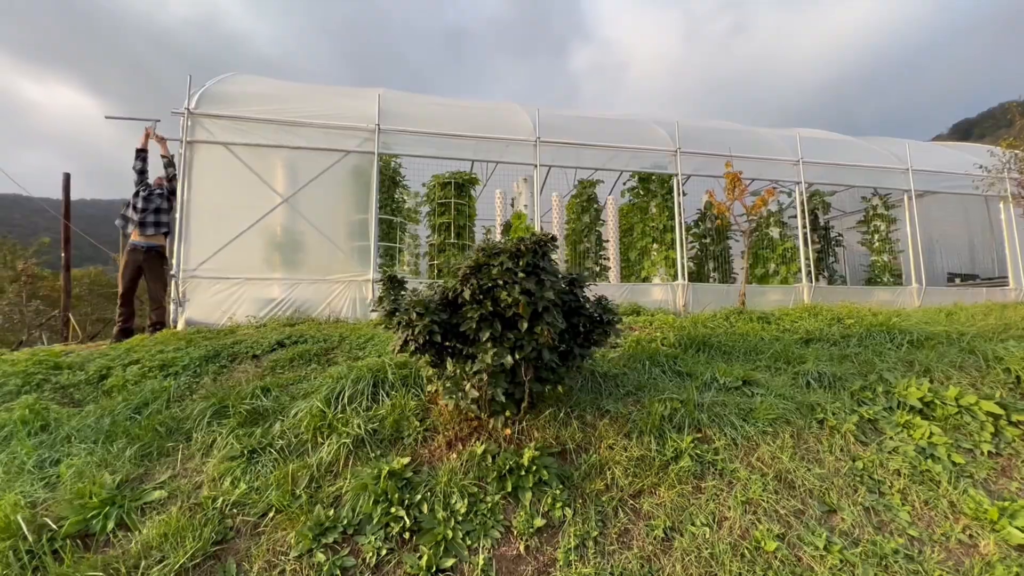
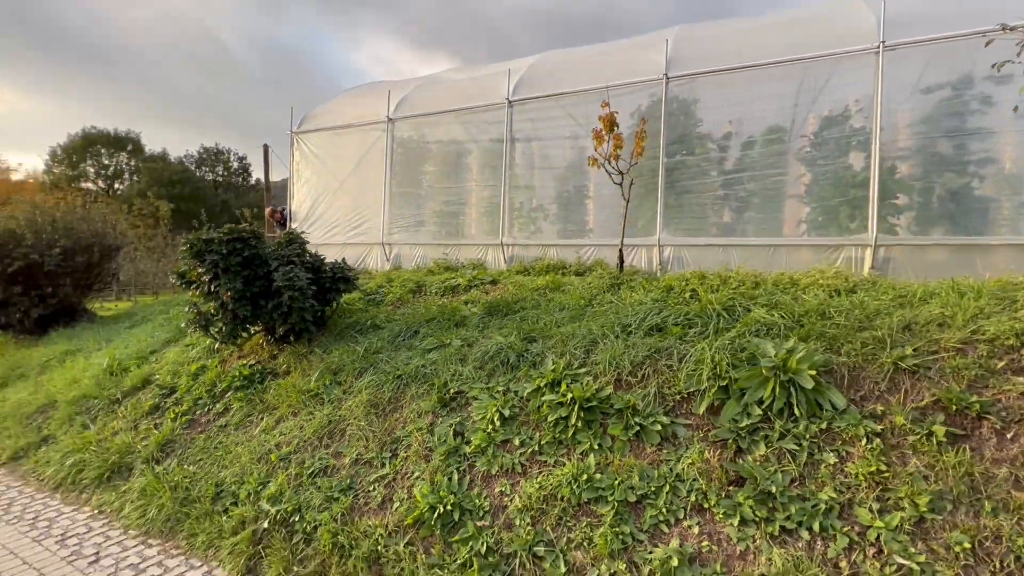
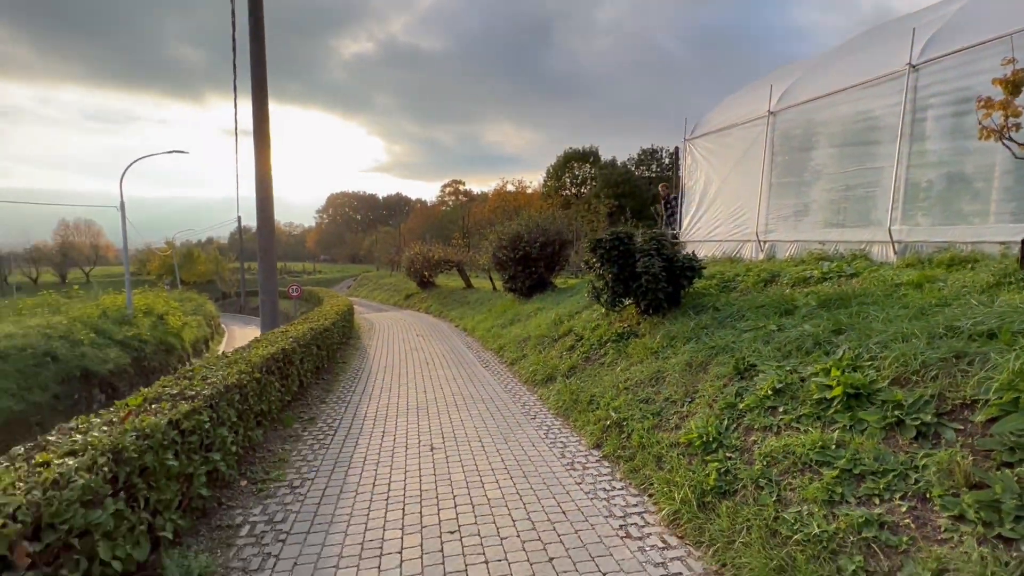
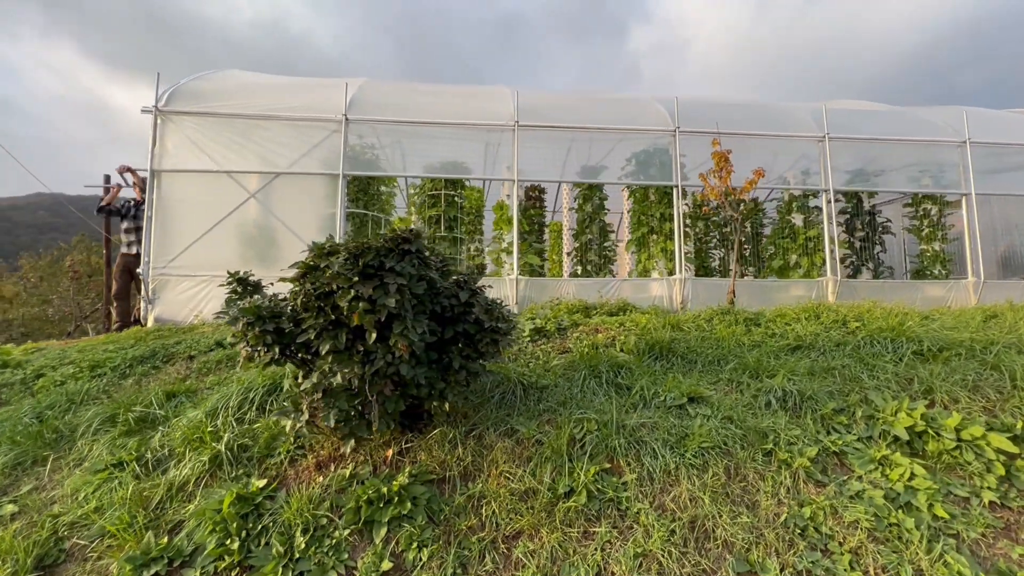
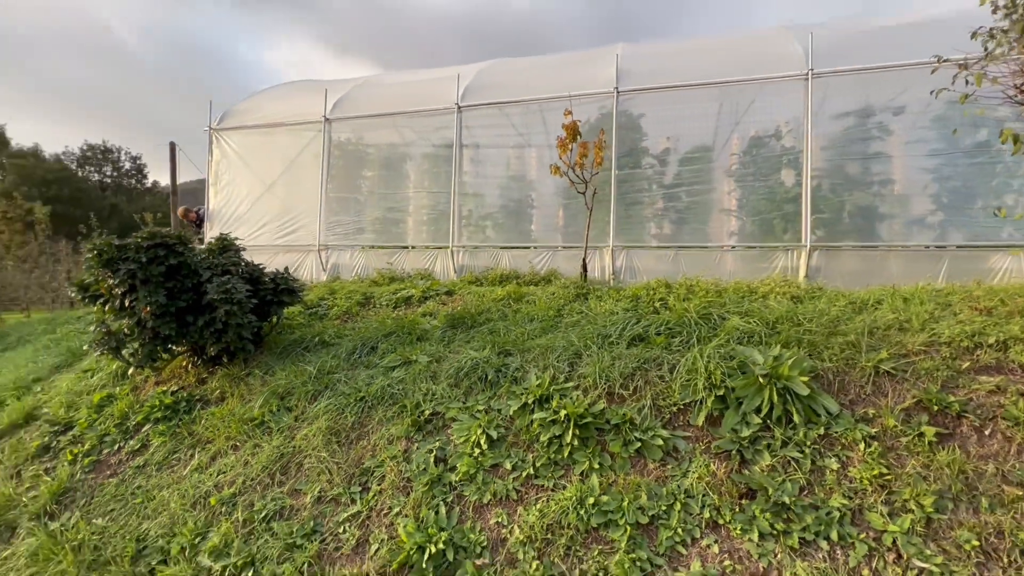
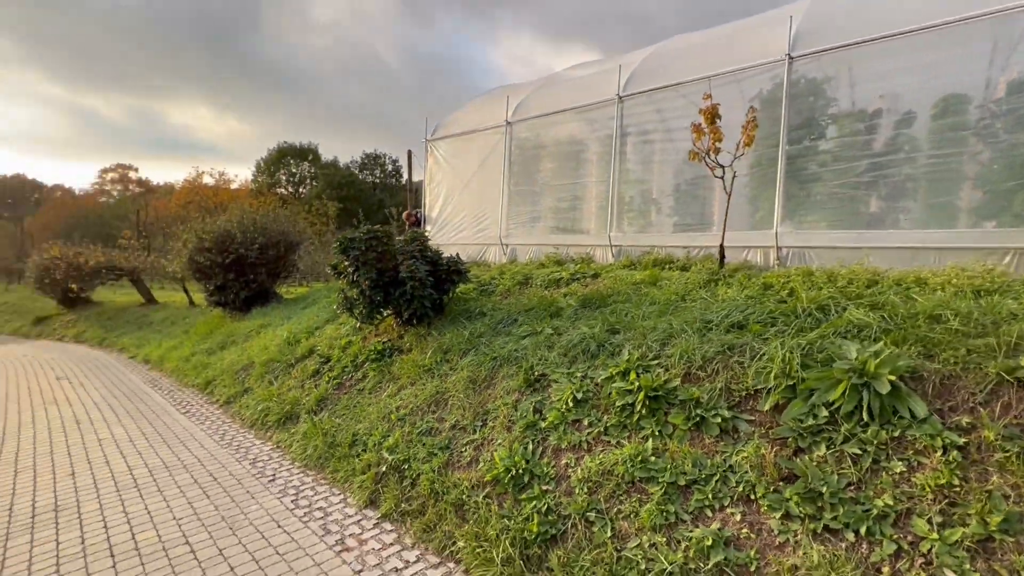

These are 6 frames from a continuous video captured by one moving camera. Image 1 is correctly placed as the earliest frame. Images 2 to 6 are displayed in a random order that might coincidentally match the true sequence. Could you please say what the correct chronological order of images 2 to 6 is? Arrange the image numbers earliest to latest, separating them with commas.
4, 5, 2, 6, 3
